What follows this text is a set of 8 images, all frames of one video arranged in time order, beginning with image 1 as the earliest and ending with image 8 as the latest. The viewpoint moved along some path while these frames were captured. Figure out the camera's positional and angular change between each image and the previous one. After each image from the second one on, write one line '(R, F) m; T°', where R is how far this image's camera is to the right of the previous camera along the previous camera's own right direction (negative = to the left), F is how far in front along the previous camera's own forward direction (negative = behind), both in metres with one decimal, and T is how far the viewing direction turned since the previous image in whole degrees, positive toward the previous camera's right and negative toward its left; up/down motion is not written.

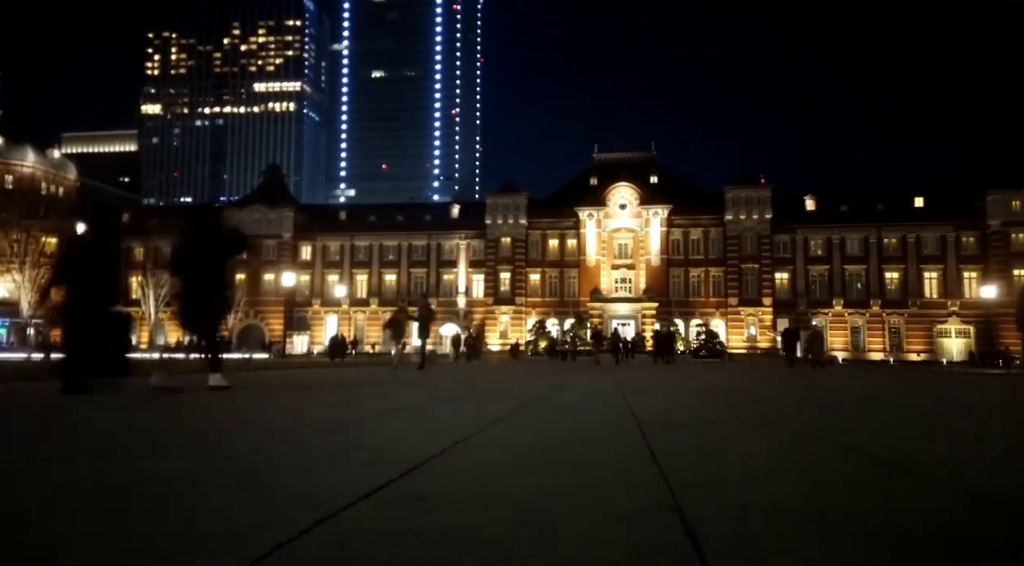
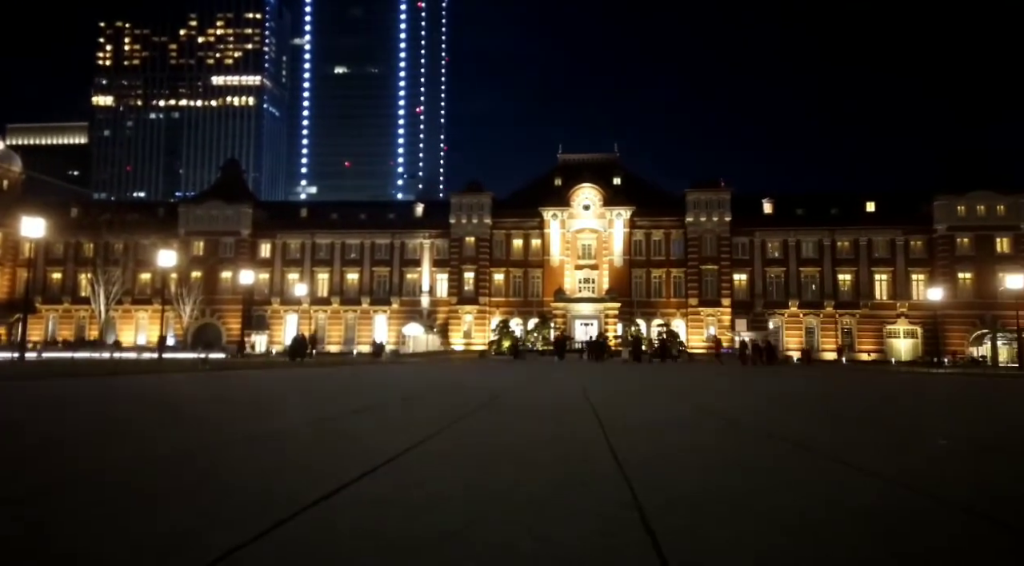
(-0.2, -0.1) m; +3°
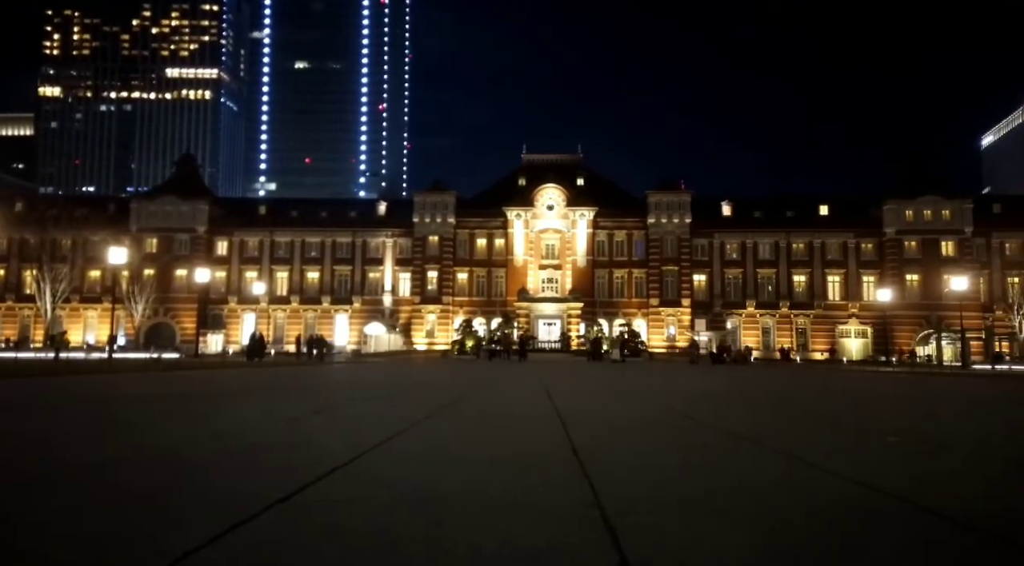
(-0.3, -0.1) m; +3°
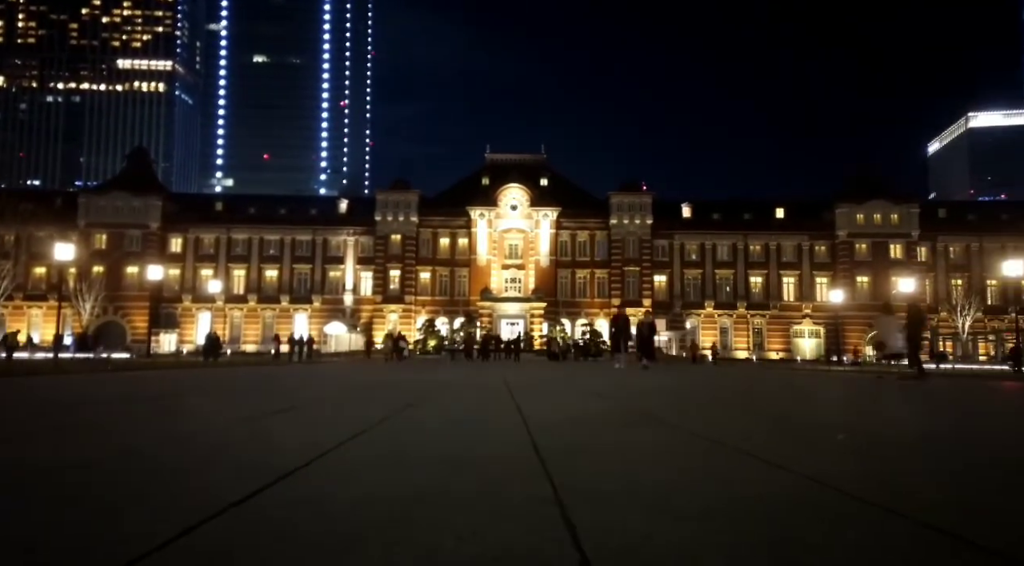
(-0.3, 0.0) m; +3°
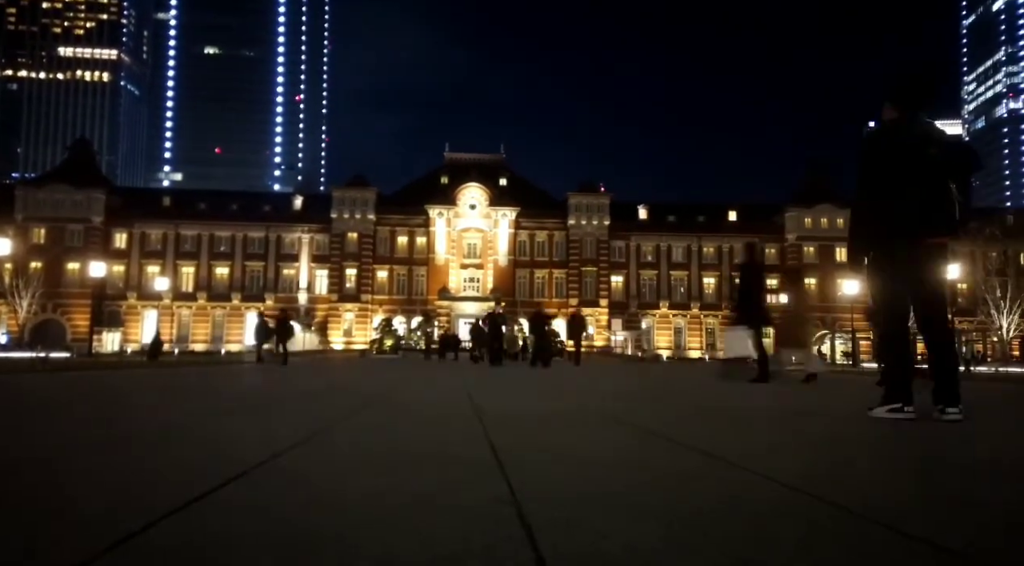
(-0.3, 0.0) m; +4°
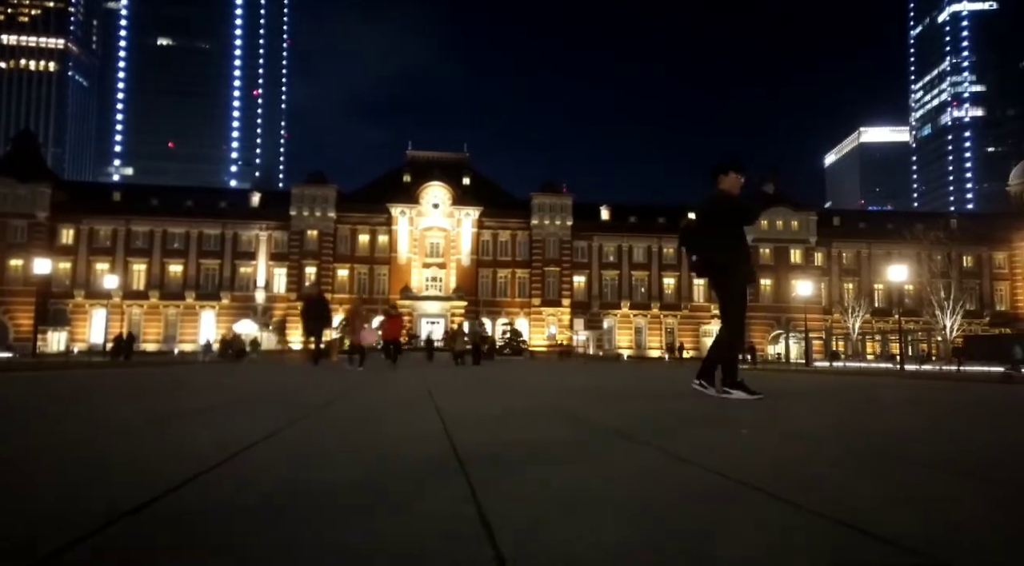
(-0.3, 0.0) m; +4°
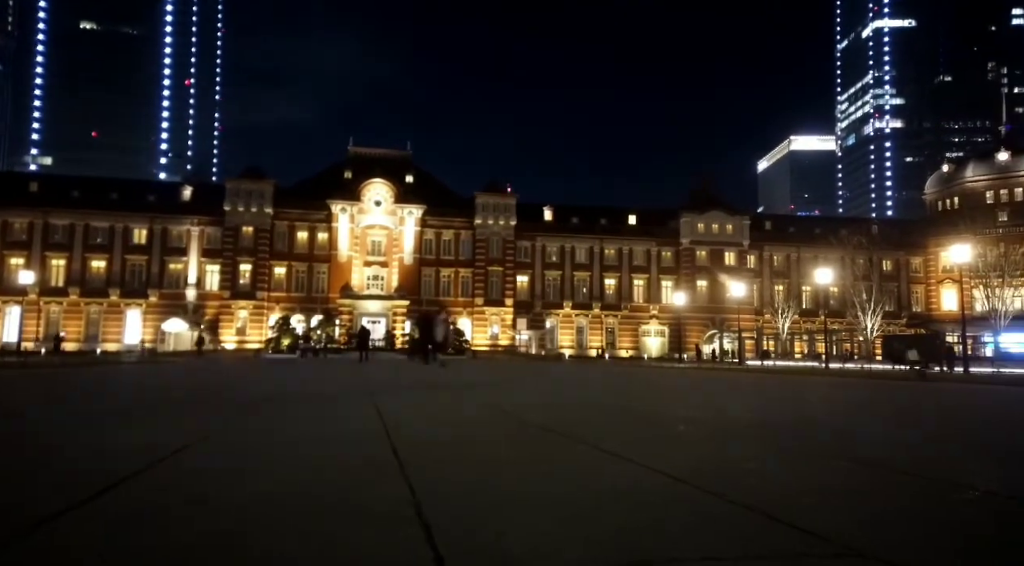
(-0.4, +0.1) m; +5°
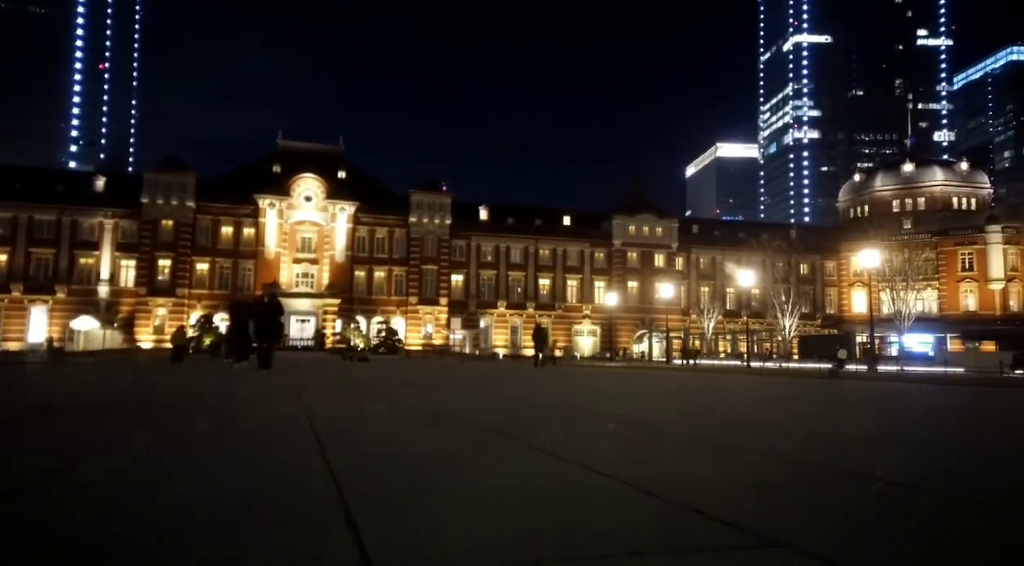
(-0.5, +0.2) m; +6°
